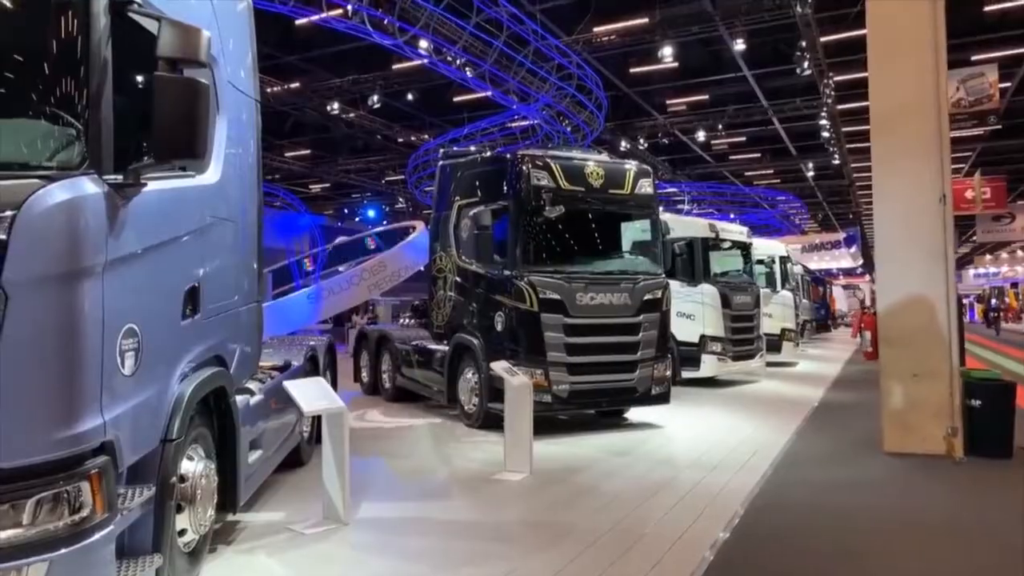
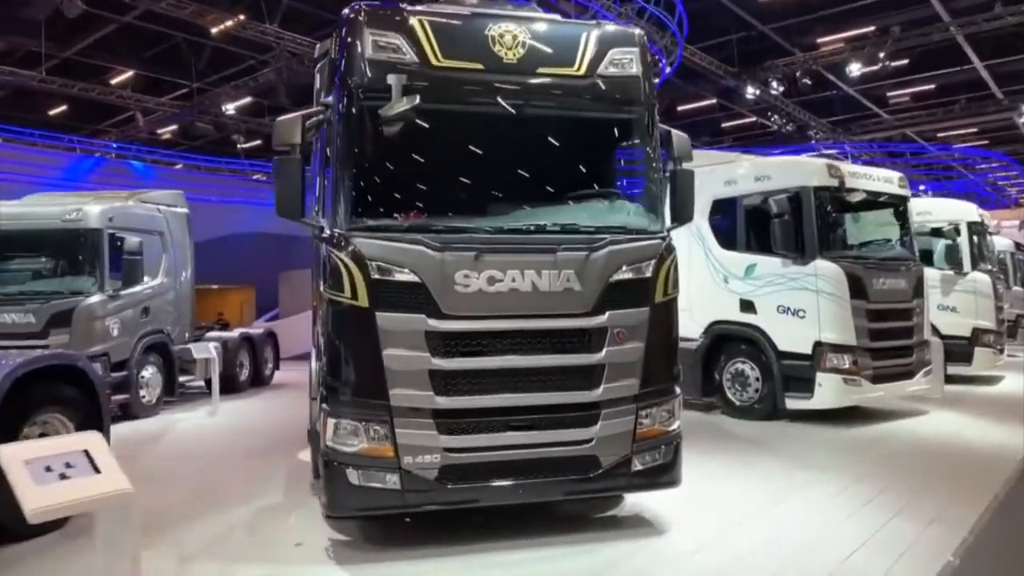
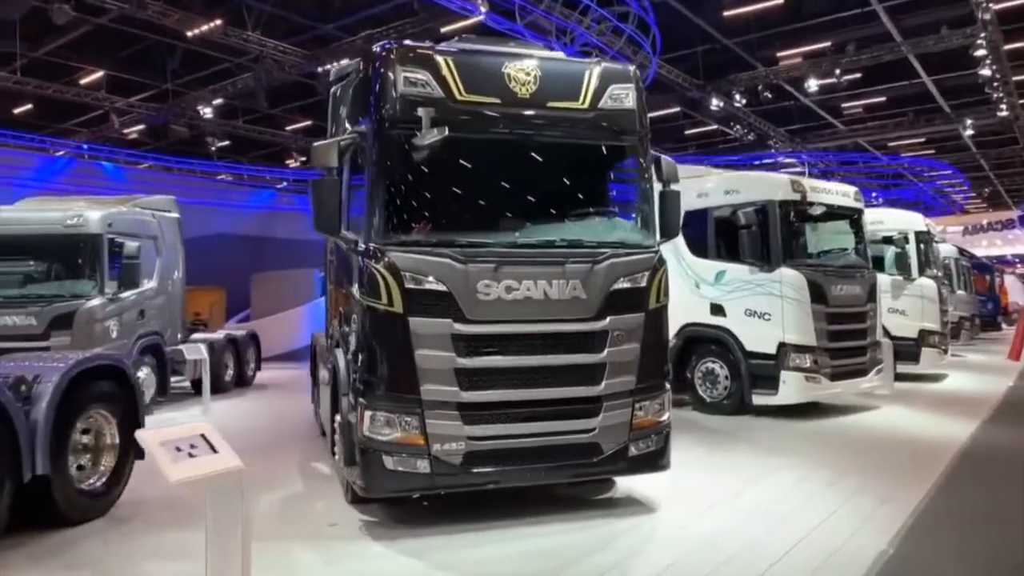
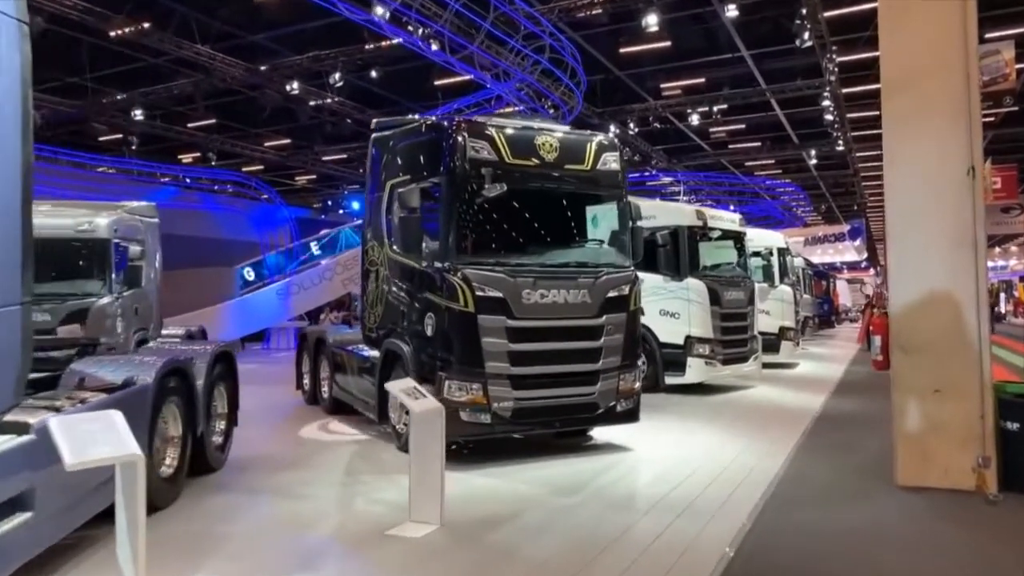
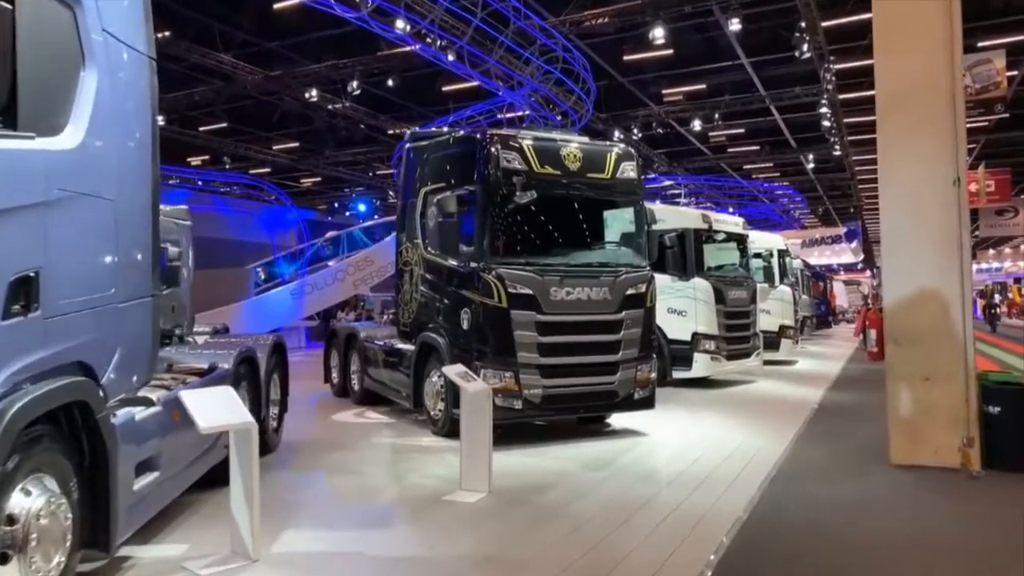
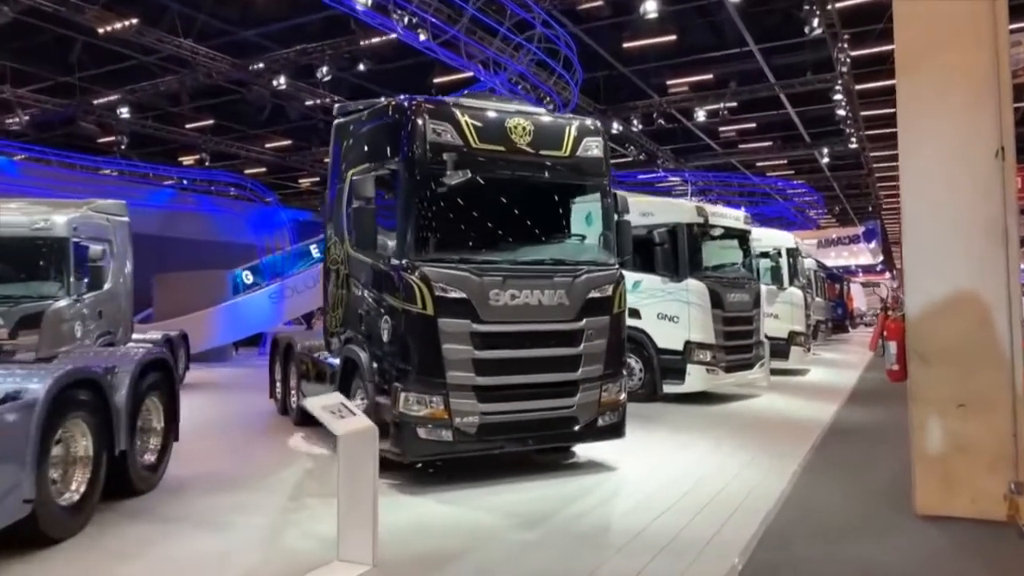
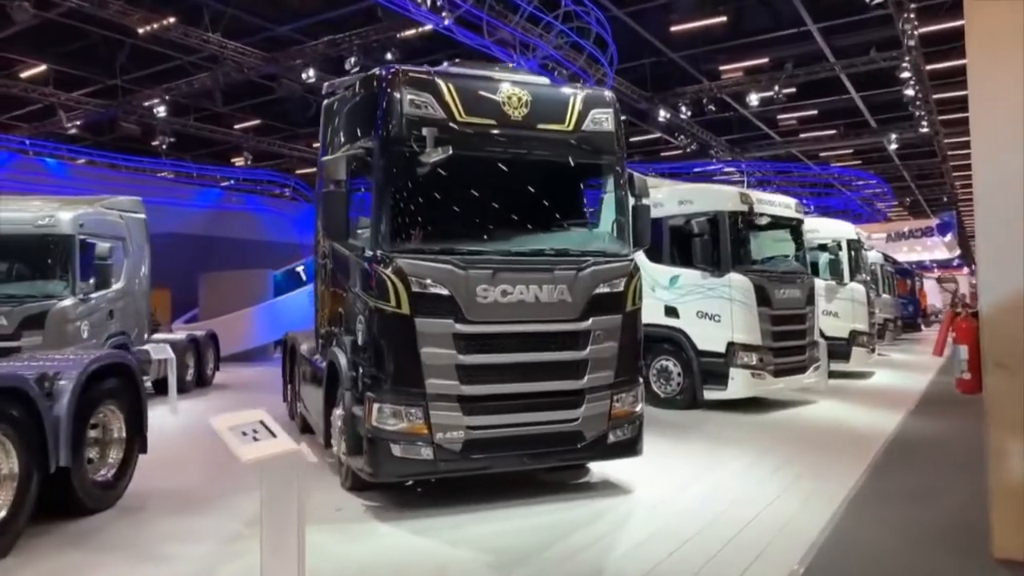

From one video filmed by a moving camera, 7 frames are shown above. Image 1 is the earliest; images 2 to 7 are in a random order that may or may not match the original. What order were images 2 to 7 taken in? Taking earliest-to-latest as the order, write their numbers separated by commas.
5, 4, 6, 7, 3, 2
